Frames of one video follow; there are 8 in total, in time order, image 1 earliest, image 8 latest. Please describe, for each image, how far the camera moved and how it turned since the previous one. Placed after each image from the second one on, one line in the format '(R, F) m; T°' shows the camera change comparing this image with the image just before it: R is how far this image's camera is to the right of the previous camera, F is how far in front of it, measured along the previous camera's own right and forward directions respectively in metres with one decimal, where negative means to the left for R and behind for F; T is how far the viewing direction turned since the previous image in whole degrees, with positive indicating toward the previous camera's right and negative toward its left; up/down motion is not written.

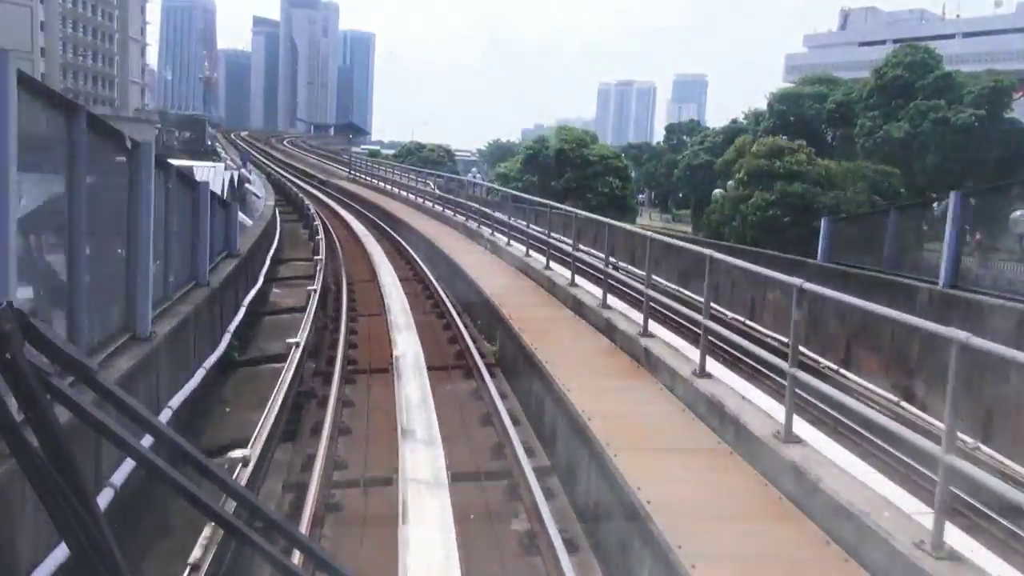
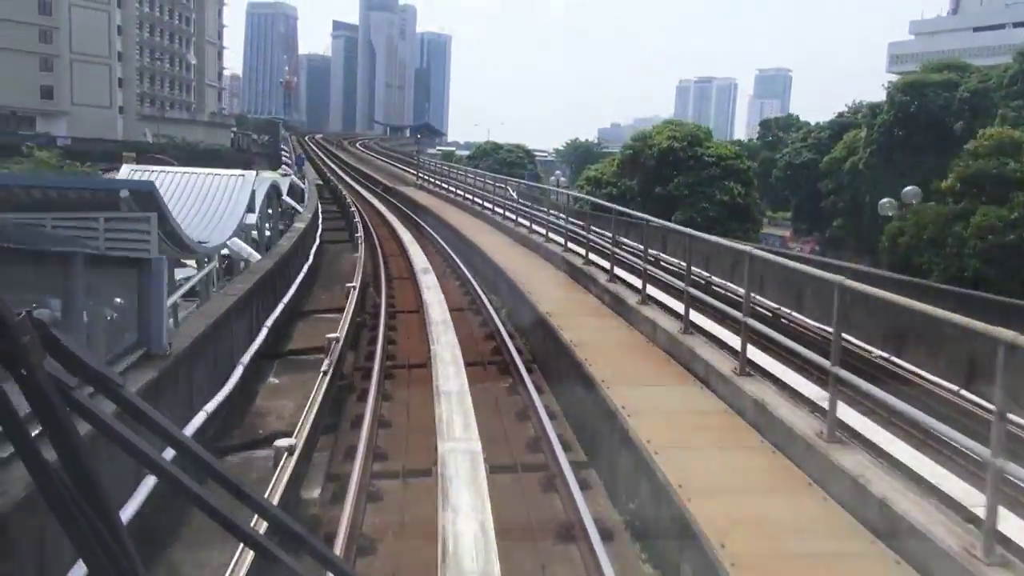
(-0.1, +0.5) m; -5°
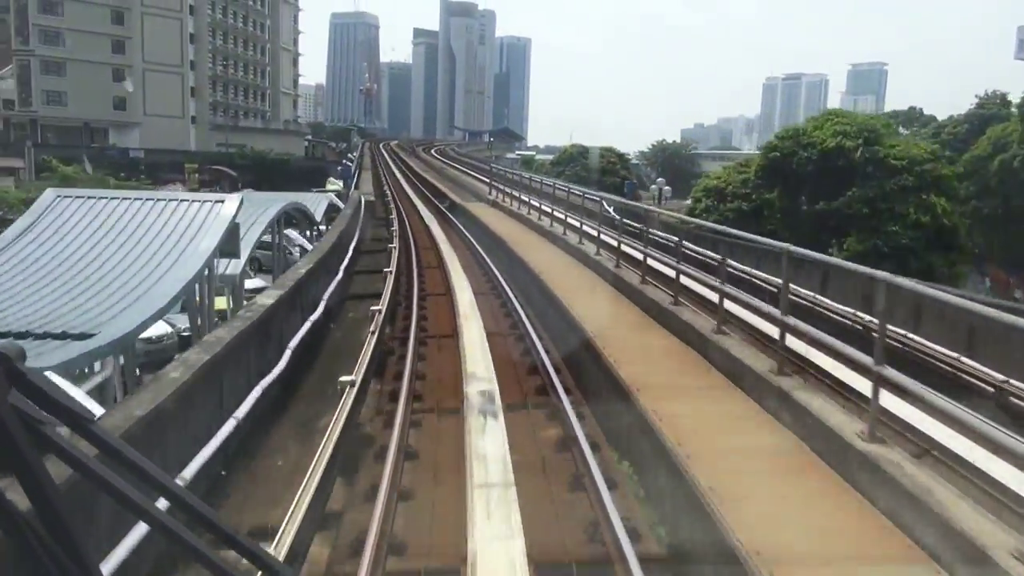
(-0.1, +0.6) m; -6°
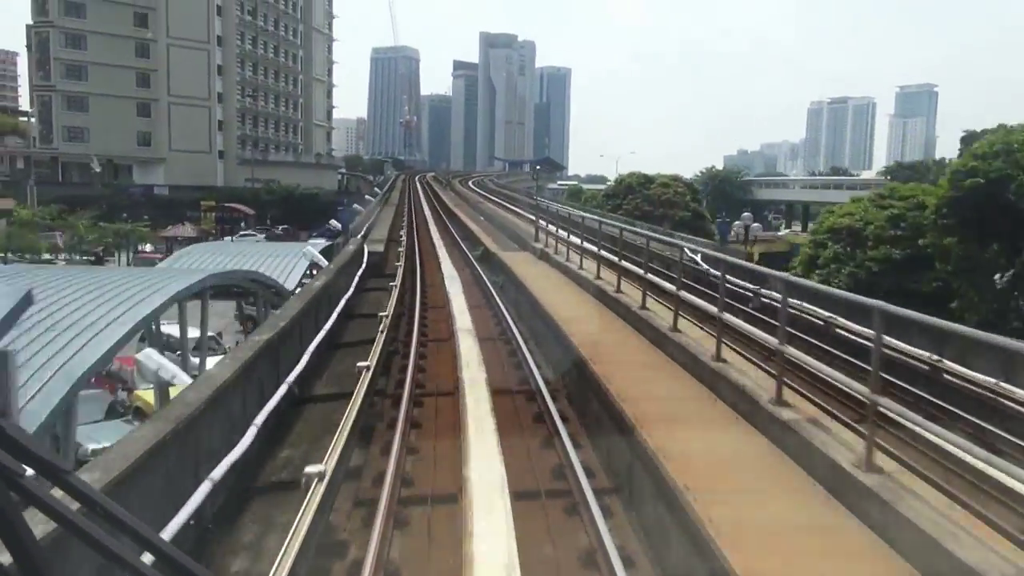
(0.0, +0.6) m; -3°
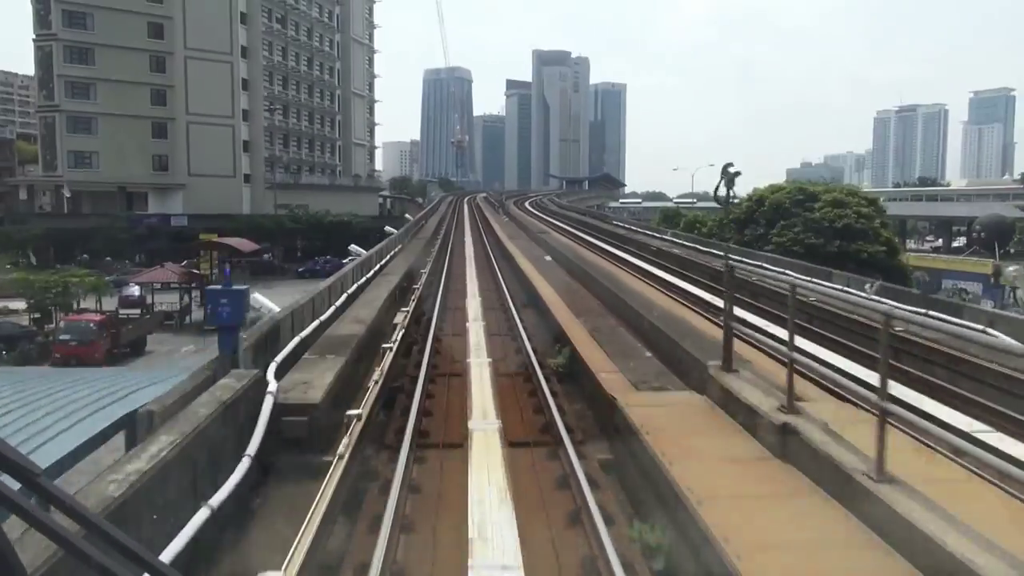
(-0.1, +1.1) m; -4°
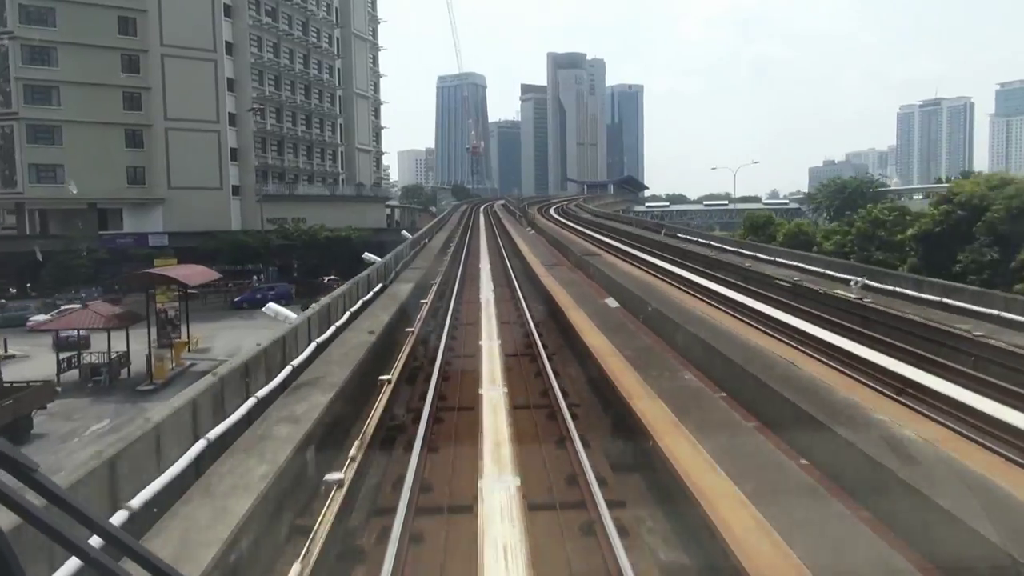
(0.0, +0.9) m; -1°
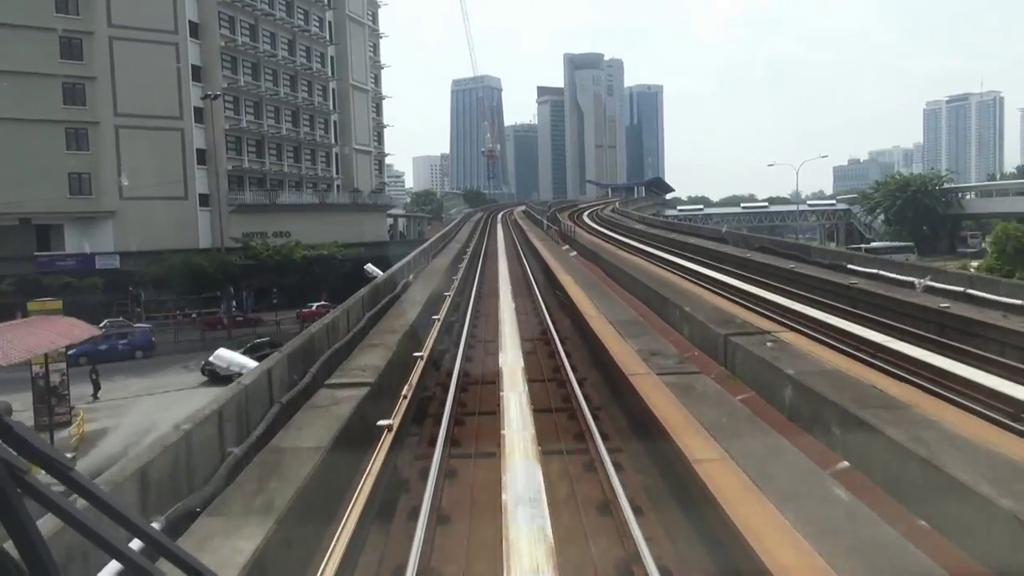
(-0.1, +1.2) m; -1°
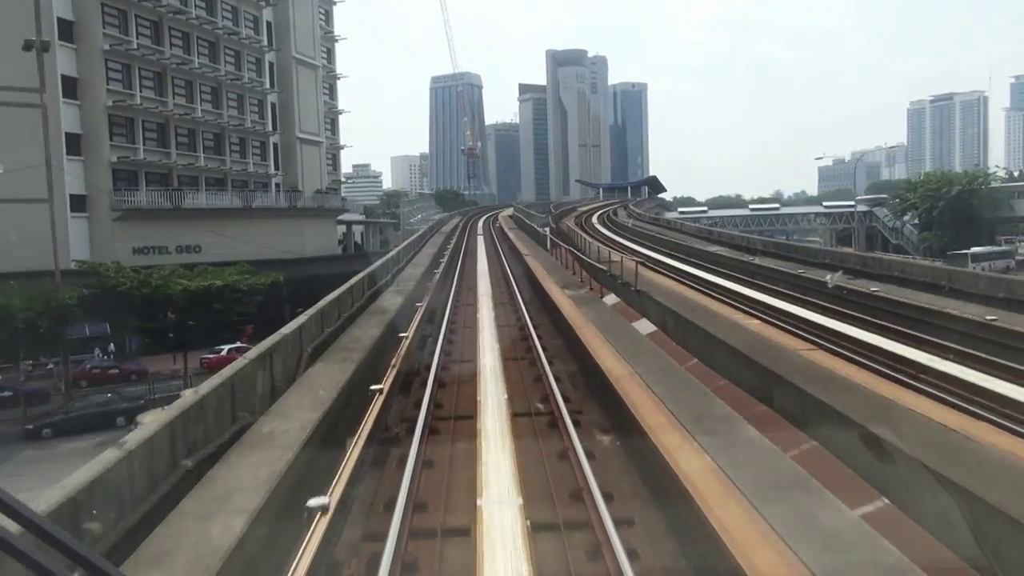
(0.0, +1.4) m; +1°
